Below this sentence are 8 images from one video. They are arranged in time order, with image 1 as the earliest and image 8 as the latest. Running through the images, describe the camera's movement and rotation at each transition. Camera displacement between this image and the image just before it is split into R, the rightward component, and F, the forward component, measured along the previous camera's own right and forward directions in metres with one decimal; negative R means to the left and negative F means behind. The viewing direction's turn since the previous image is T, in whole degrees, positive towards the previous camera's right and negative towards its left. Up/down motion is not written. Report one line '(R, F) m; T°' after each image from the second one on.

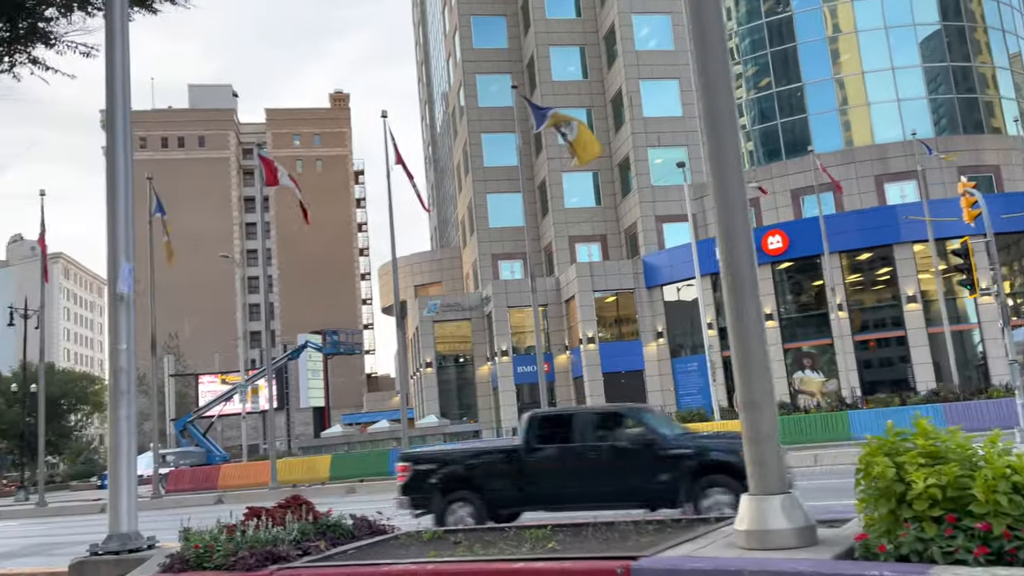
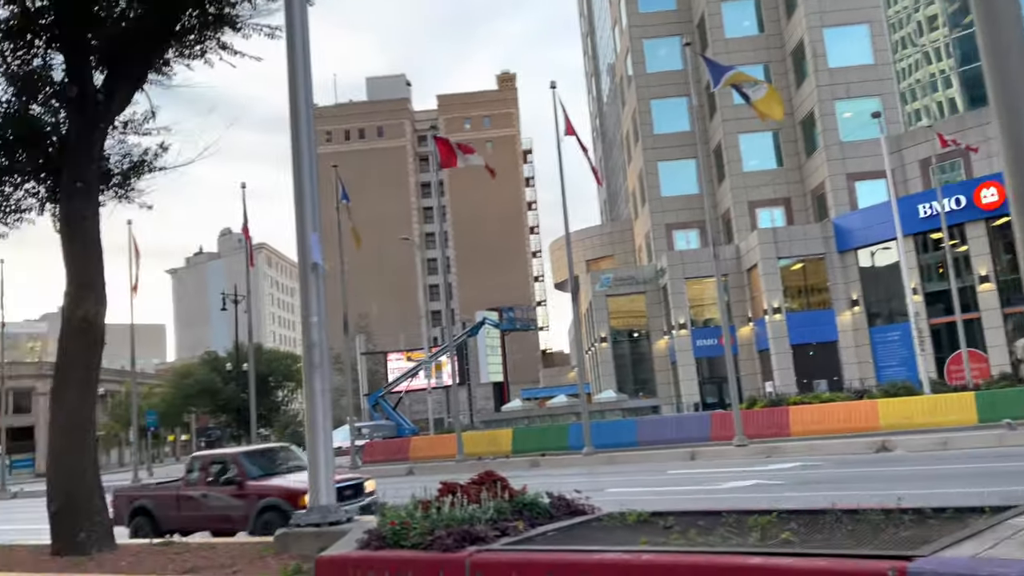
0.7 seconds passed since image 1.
(-0.2, +0.5) m; -12°
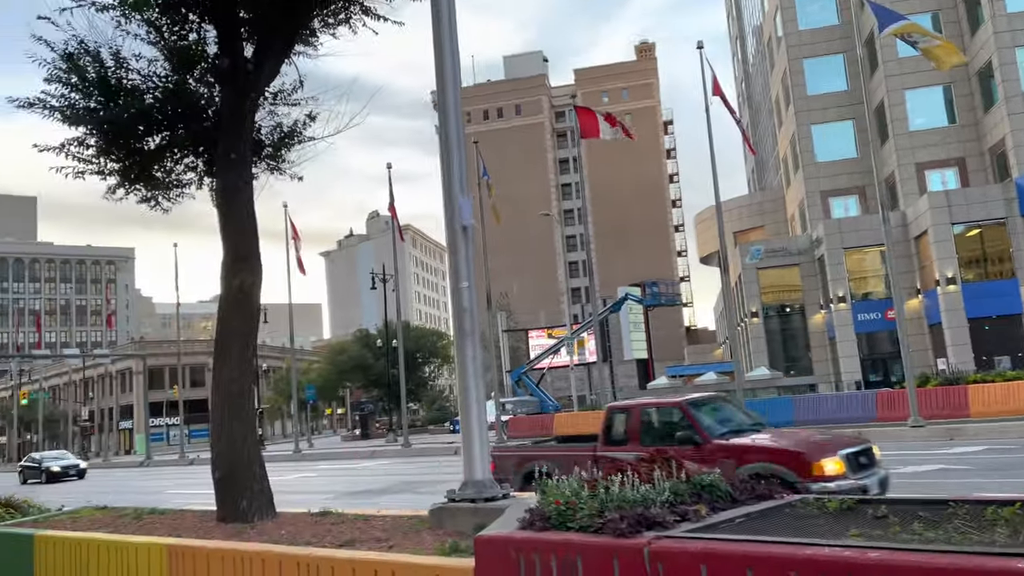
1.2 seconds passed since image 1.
(-0.2, +0.5) m; -10°
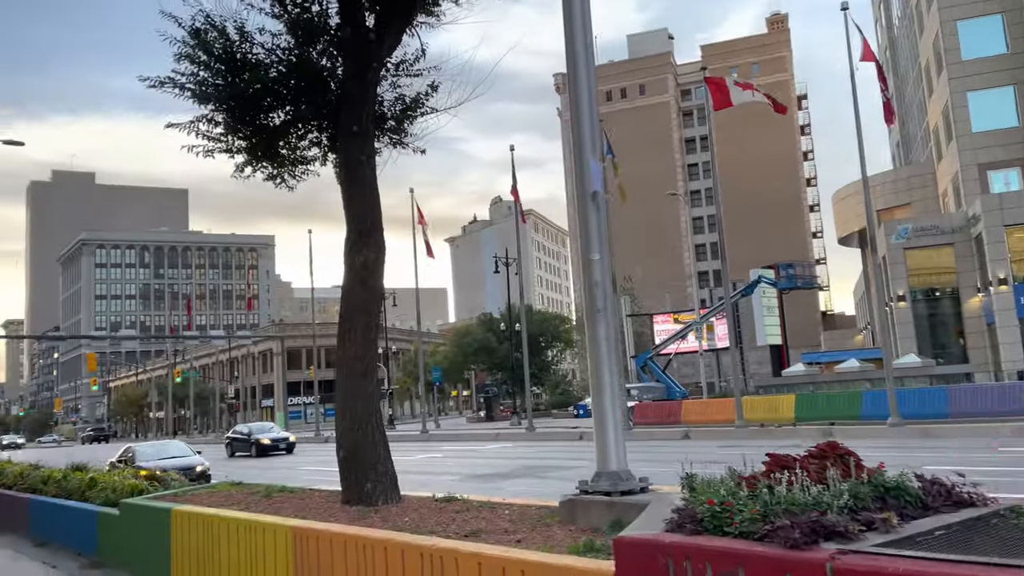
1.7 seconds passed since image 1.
(-0.1, +0.5) m; -9°
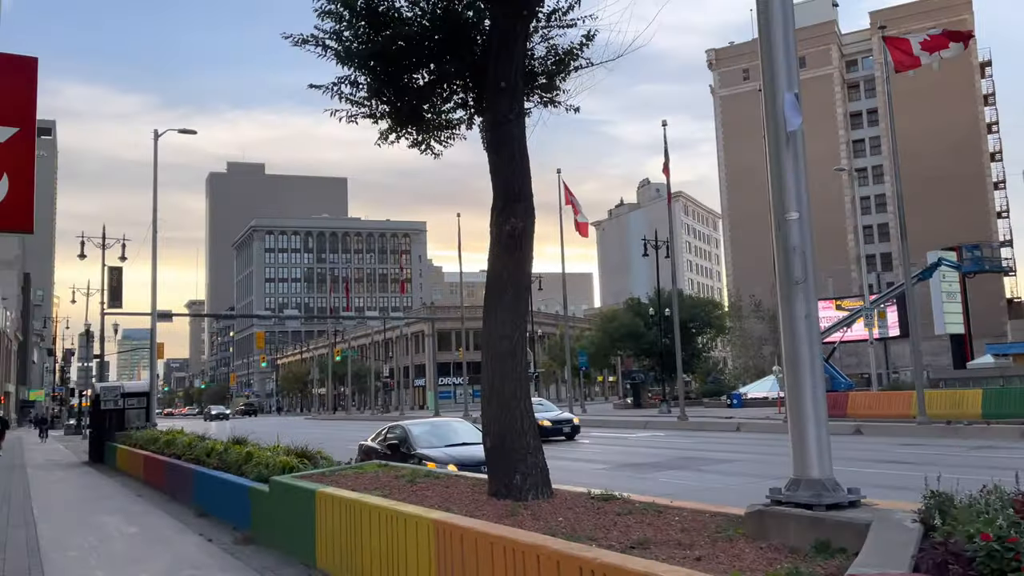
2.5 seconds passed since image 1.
(-0.2, +0.8) m; -10°
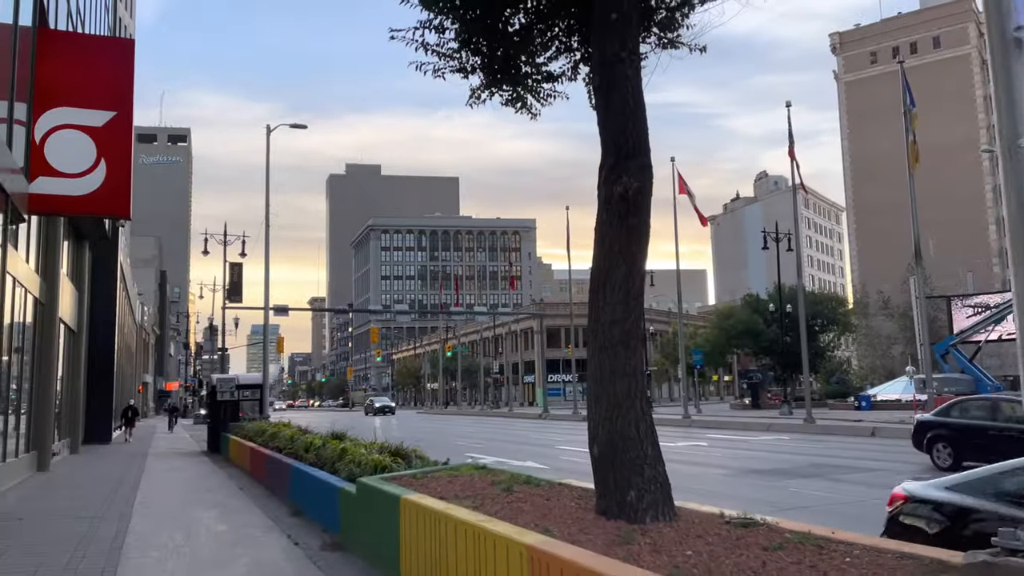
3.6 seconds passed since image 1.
(0.0, +1.1) m; -8°
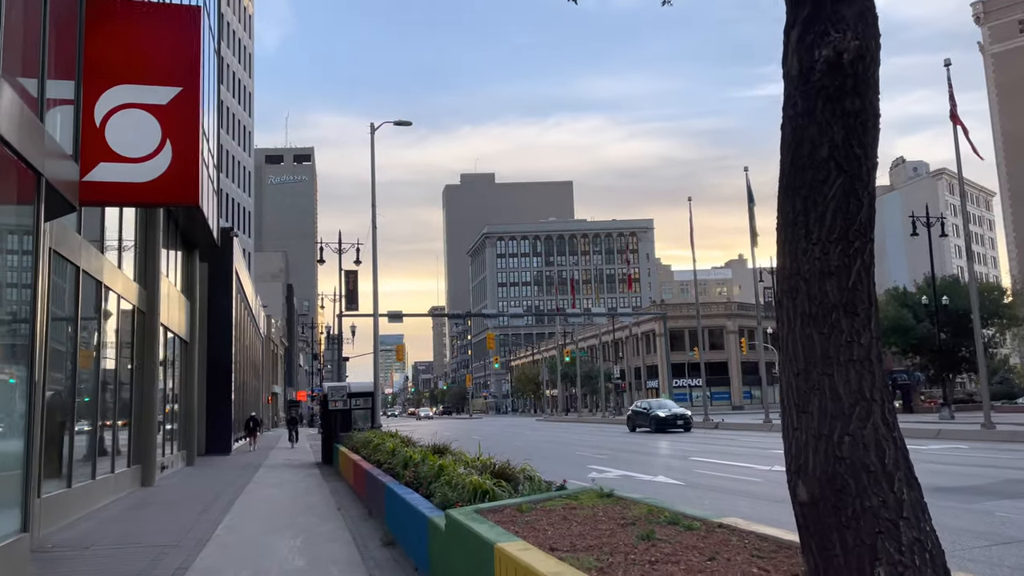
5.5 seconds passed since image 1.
(-0.1, +1.9) m; -8°
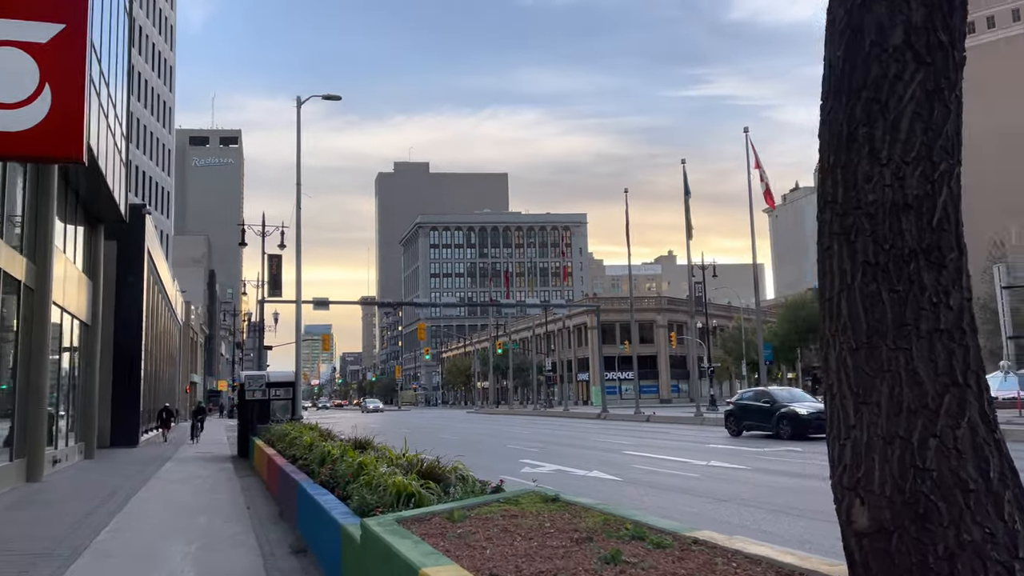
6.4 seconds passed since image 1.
(0.0, +1.0) m; +5°
